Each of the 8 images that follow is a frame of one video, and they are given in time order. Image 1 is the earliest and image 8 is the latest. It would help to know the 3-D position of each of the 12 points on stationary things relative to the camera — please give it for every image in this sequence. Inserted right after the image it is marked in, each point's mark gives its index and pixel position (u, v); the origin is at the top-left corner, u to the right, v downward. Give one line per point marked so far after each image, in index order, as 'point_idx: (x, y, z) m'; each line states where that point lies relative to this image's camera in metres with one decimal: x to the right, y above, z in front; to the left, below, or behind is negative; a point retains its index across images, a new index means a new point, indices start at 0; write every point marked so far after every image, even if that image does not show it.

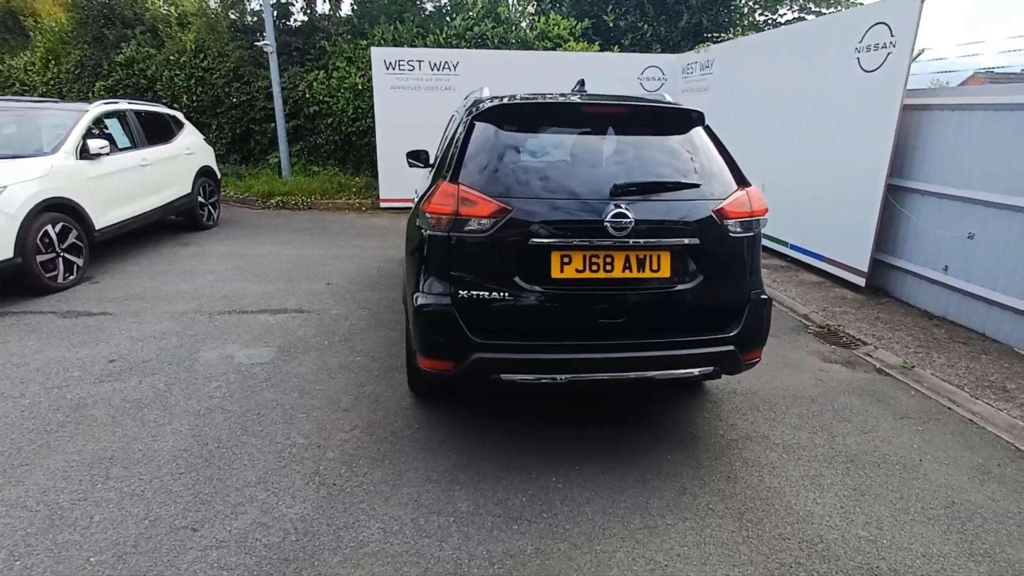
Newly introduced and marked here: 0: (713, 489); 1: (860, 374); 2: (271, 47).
0: (+1.0, -1.0, +2.8) m
1: (+2.6, -0.6, +4.2) m
2: (-4.6, +4.7, +10.7) m
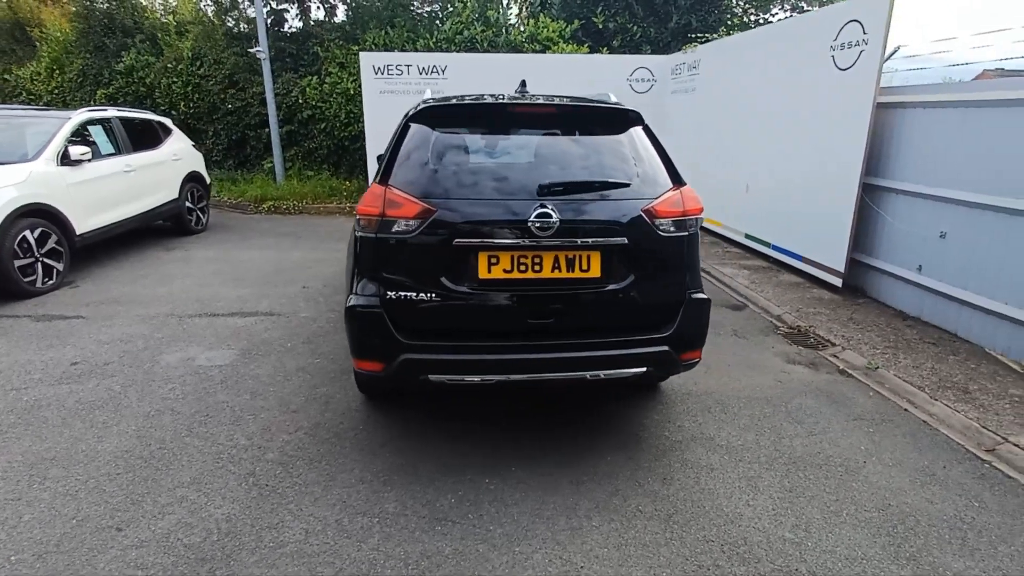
0: (+0.7, -1.0, +2.8) m
1: (+2.3, -0.6, +4.1) m
2: (-4.8, +4.6, +10.9) m
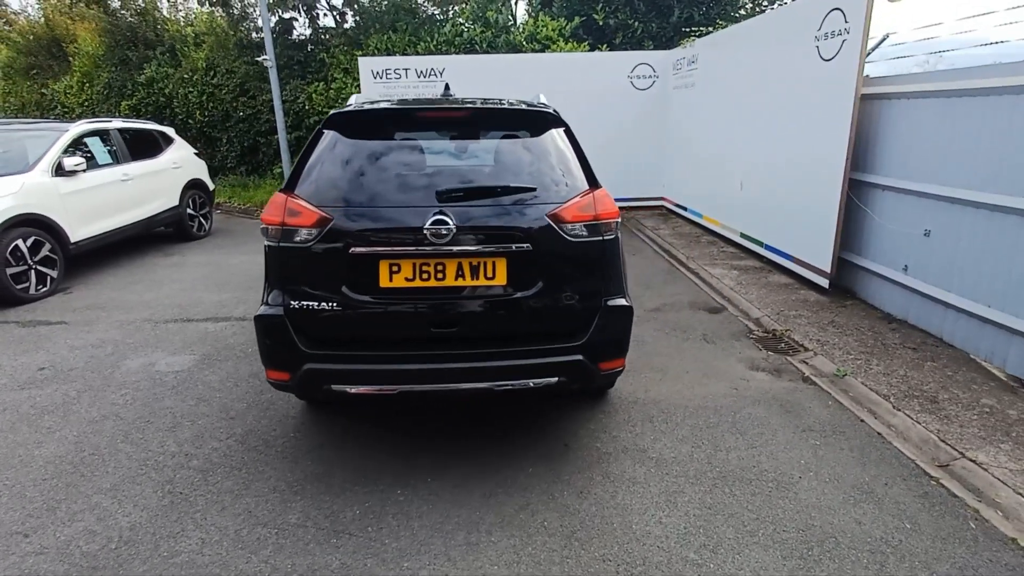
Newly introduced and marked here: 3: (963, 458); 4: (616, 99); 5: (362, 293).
0: (+0.2, -1.1, +2.7) m
1: (+1.9, -0.7, +4.0) m
2: (-4.8, +4.5, +11.1) m
3: (+2.4, -0.9, +3.0) m
4: (+1.9, +3.5, +10.3) m
5: (-0.7, 0.0, +2.7) m
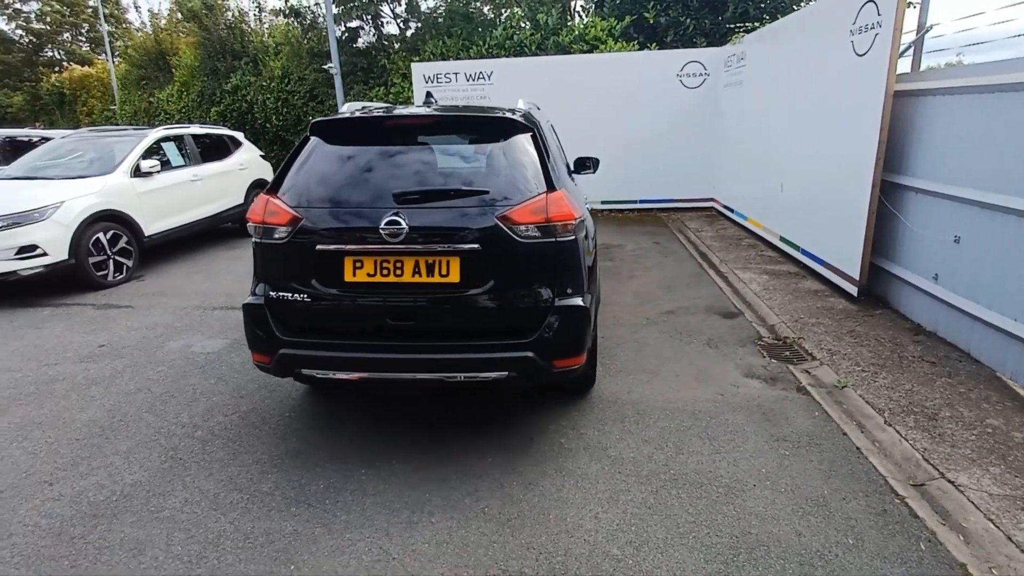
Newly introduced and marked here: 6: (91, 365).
0: (0.0, -1.1, +2.8) m
1: (+1.8, -0.7, +3.8) m
2: (-3.7, +4.7, +11.8) m
3: (+2.2, -1.0, +2.8) m
4: (+2.8, +3.5, +10.2) m
5: (-1.0, 0.0, +2.9) m
6: (-3.5, -0.6, +4.5) m
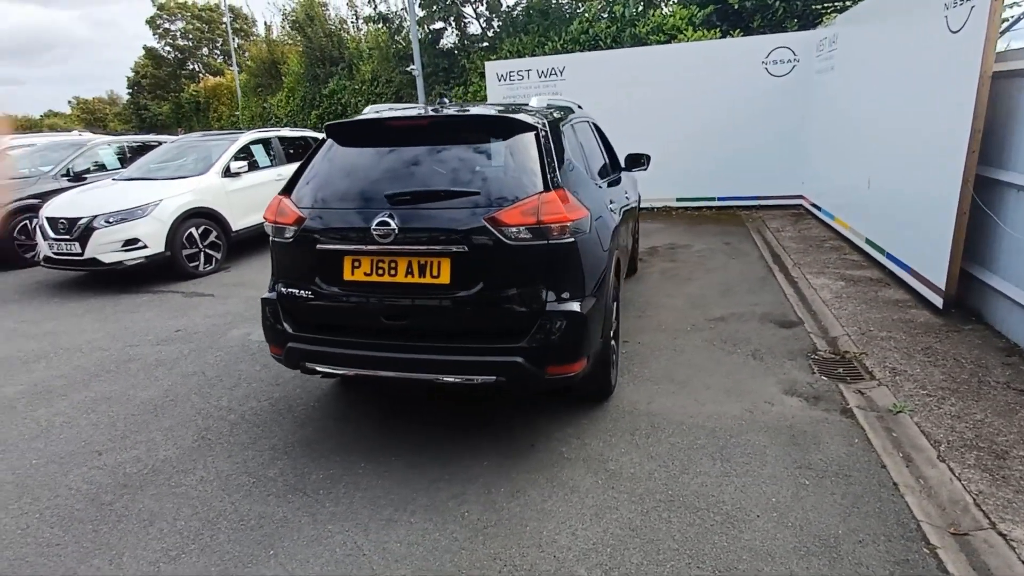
0: (-0.1, -1.1, +2.8) m
1: (+1.9, -0.8, +3.5) m
2: (-2.1, +4.8, +12.2) m
3: (+2.1, -1.0, +2.4) m
4: (+4.0, +3.4, +9.5) m
5: (-1.0, 0.0, +3.0) m
6: (-3.2, -0.6, +5.1) m
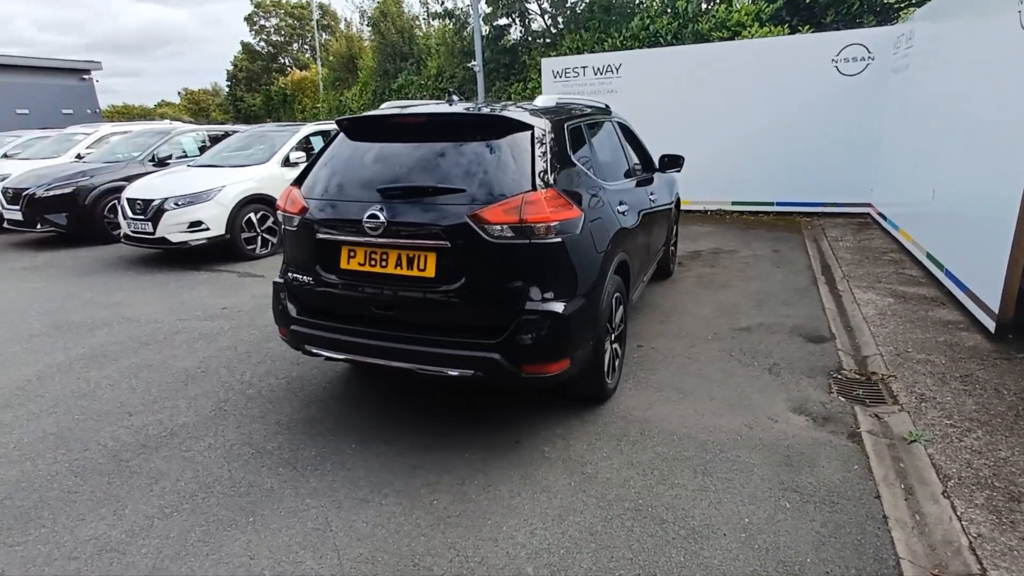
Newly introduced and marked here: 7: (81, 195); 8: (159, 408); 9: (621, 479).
0: (-0.3, -1.0, +2.9) m
1: (+1.8, -0.9, +3.3) m
2: (-0.8, +4.9, +12.4) m
3: (+1.9, -1.1, +2.2) m
4: (+4.9, +3.2, +8.9) m
5: (-1.0, +0.1, +3.2) m
6: (-3.0, -0.4, +5.5) m
7: (-7.1, +1.5, +9.1) m
8: (-2.5, -0.8, +3.8) m
9: (+0.6, -1.0, +2.9) m
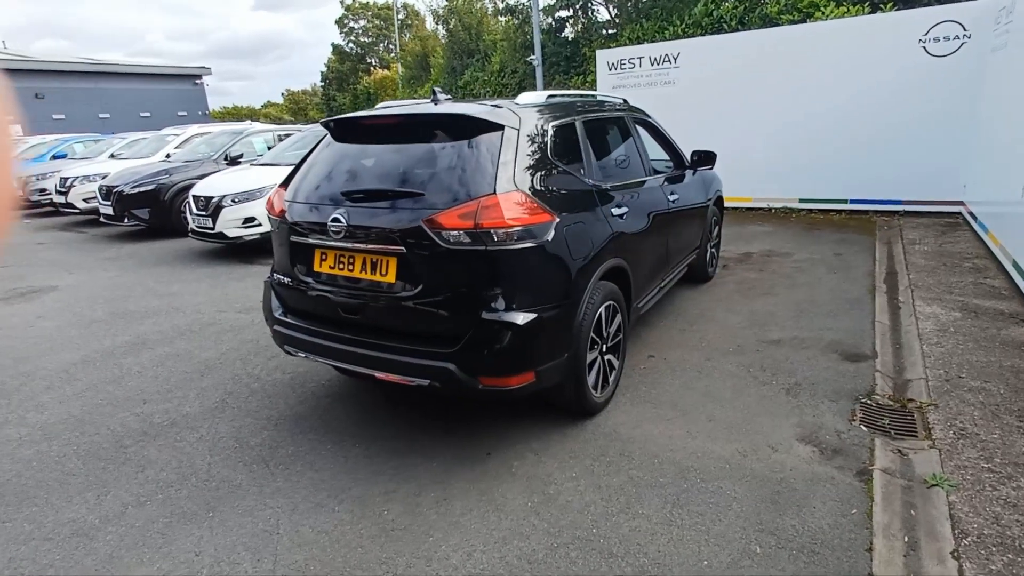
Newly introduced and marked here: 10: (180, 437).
0: (-0.5, -1.1, +2.8) m
1: (+1.6, -0.9, +2.9) m
2: (+0.5, +5.0, +12.2) m
3: (+1.5, -1.2, +1.8) m
4: (+5.6, +3.1, +8.0) m
5: (-1.2, +0.1, +3.2) m
6: (-2.8, -0.3, +5.8) m
7: (-6.3, +1.7, +9.9) m
8: (-2.5, -0.8, +4.1) m
9: (+0.3, -1.1, +2.7) m
10: (-2.1, -0.9, +3.5) m
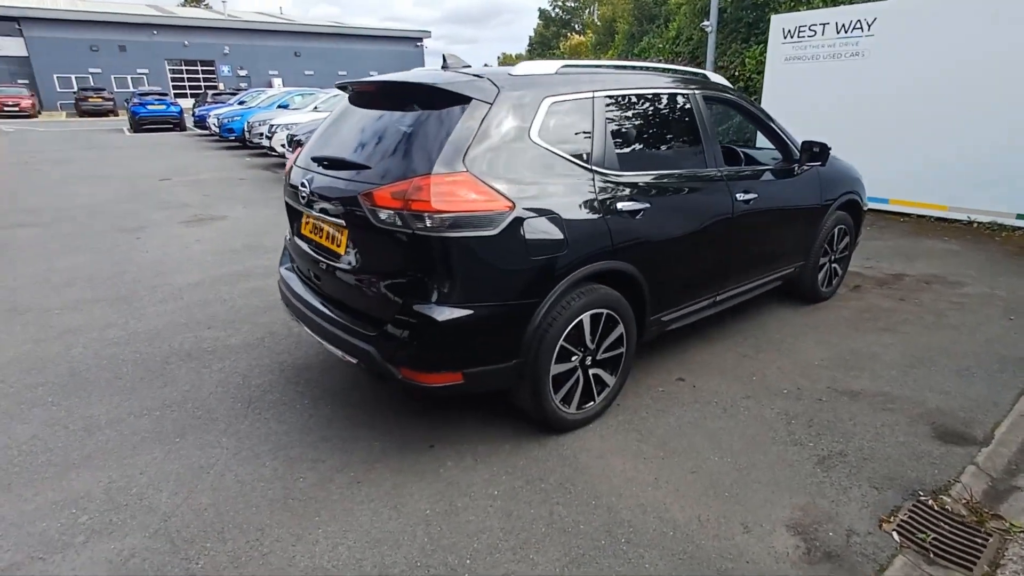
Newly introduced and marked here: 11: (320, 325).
0: (-0.9, -0.9, +2.8) m
1: (+1.1, -1.1, +2.2) m
2: (+3.9, +5.2, +10.9) m
3: (+0.7, -1.4, +1.3) m
4: (+7.0, +2.4, +5.5) m
5: (-1.3, +0.3, +3.3) m
6: (-2.0, +0.3, +6.2) m
7: (-3.7, +2.9, +11.1) m
8: (-2.3, -0.3, +4.6) m
9: (-0.1, -1.1, +2.4) m
10: (-2.2, -0.5, +4.0) m
11: (-1.0, -0.2, +3.0) m
